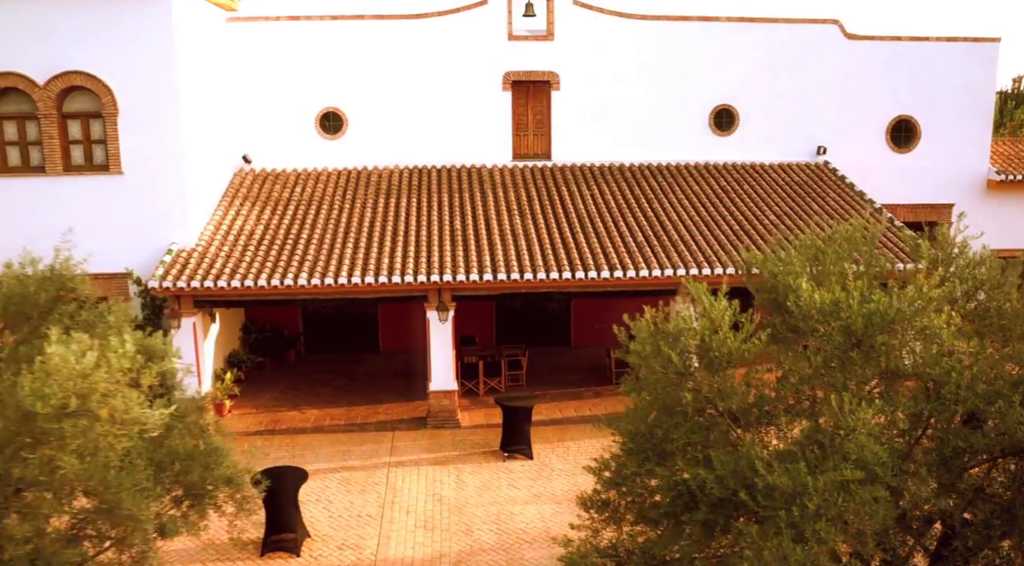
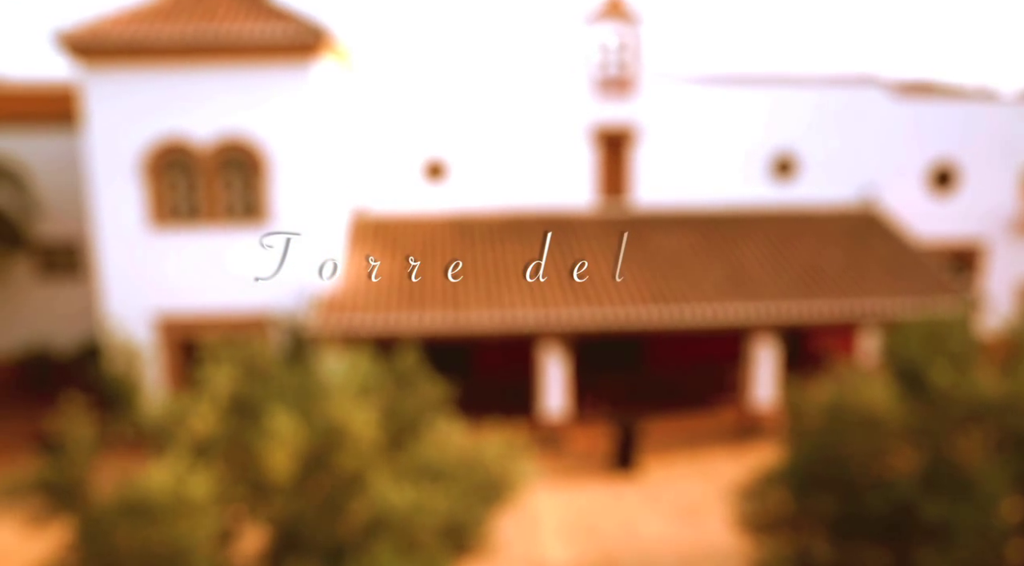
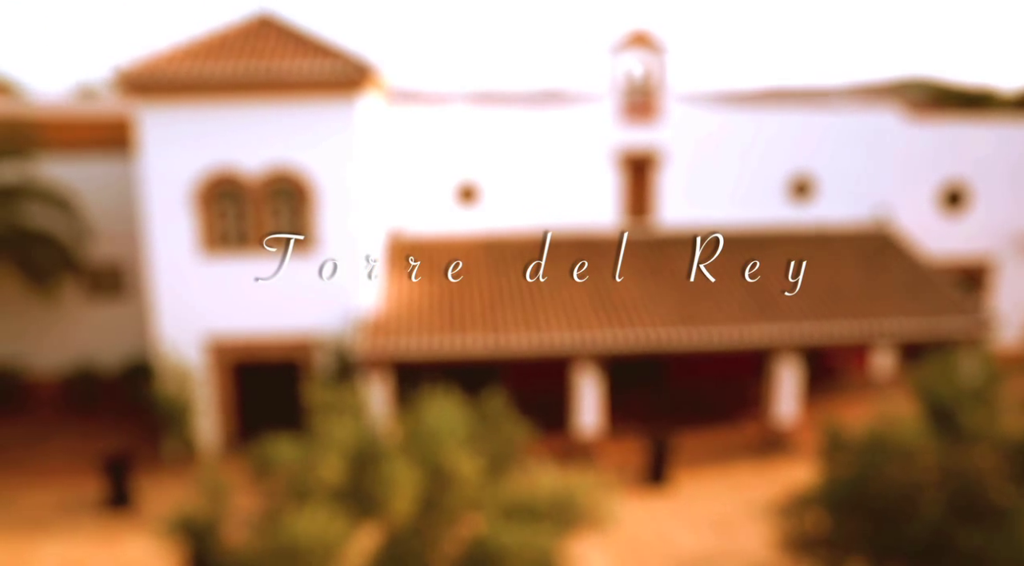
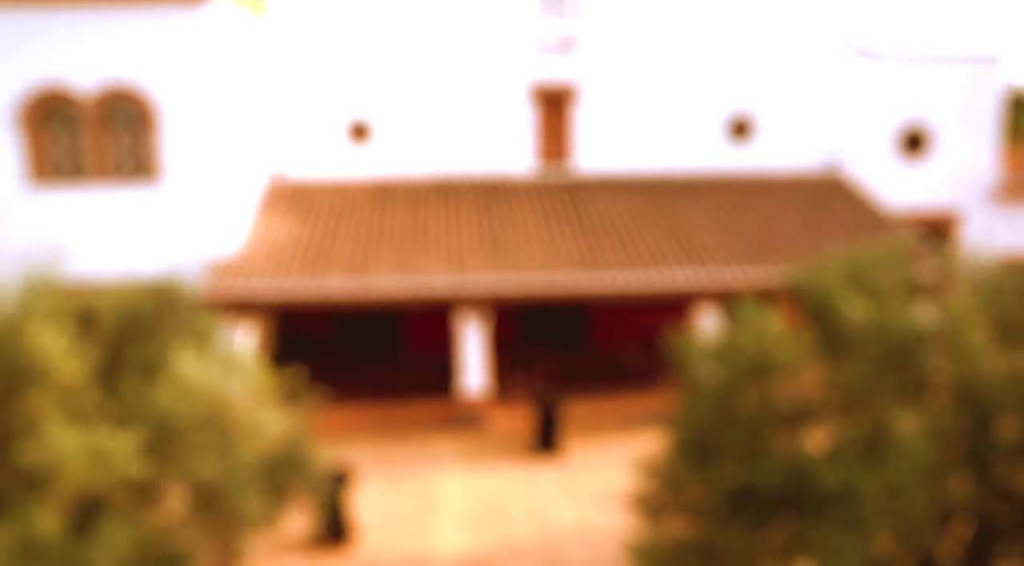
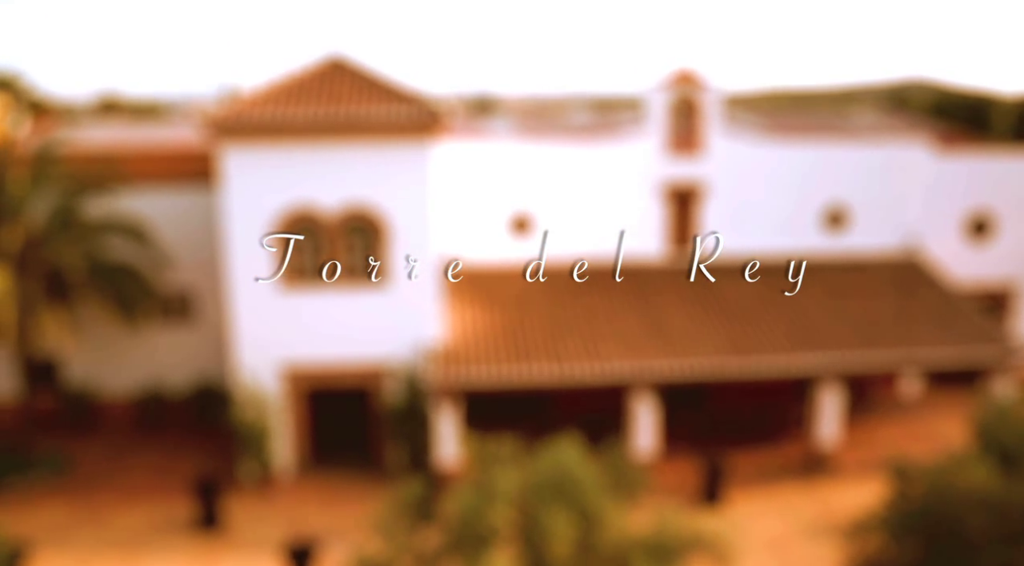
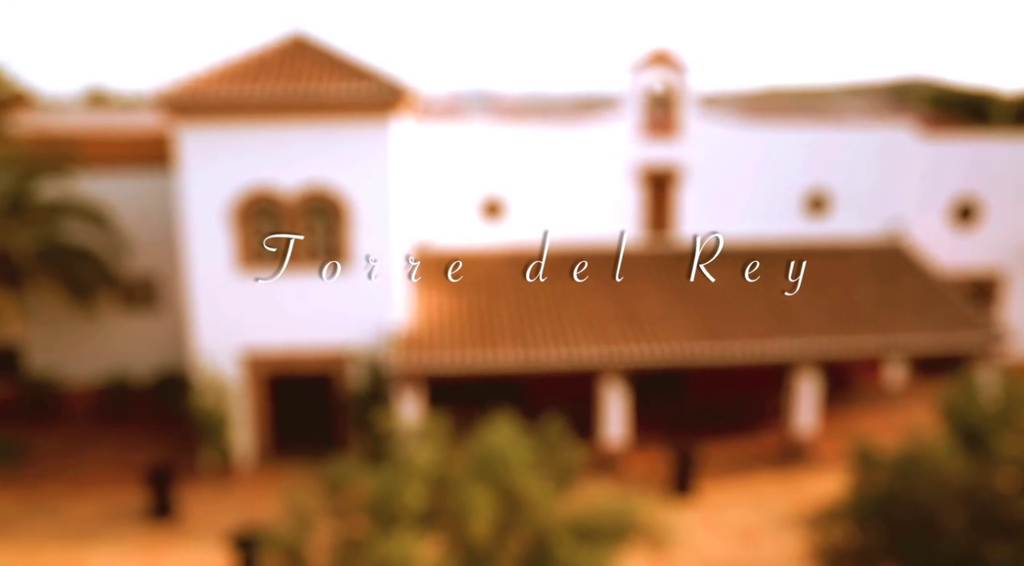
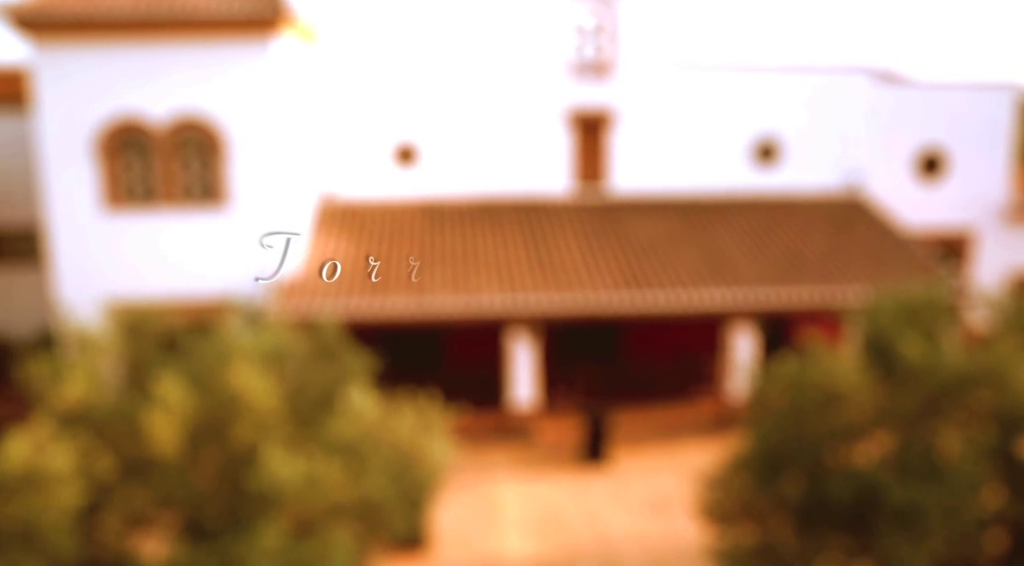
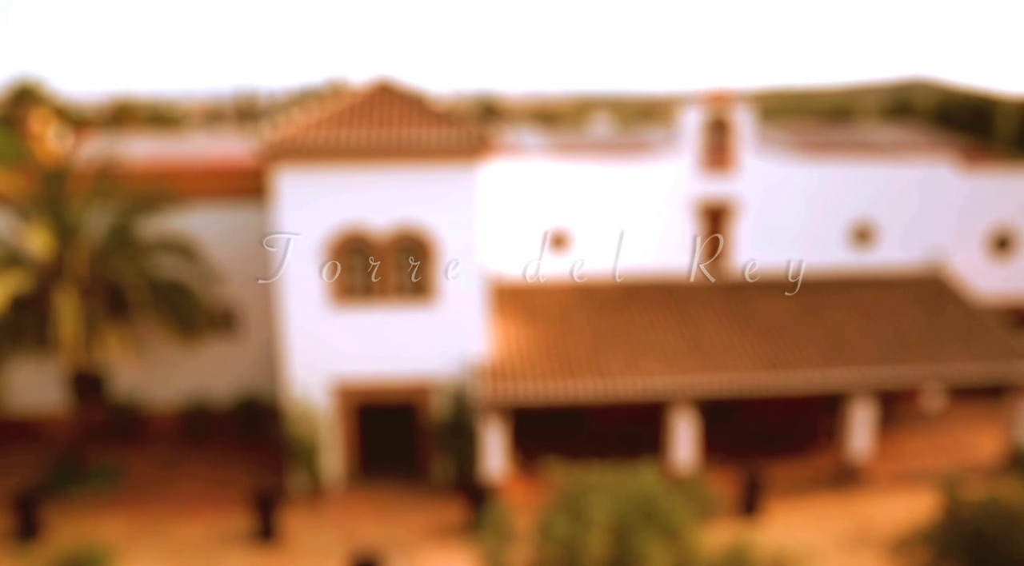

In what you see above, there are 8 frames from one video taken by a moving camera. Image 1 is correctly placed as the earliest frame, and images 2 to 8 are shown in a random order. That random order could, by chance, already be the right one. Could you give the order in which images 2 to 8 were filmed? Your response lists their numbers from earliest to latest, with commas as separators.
4, 7, 2, 3, 6, 5, 8
